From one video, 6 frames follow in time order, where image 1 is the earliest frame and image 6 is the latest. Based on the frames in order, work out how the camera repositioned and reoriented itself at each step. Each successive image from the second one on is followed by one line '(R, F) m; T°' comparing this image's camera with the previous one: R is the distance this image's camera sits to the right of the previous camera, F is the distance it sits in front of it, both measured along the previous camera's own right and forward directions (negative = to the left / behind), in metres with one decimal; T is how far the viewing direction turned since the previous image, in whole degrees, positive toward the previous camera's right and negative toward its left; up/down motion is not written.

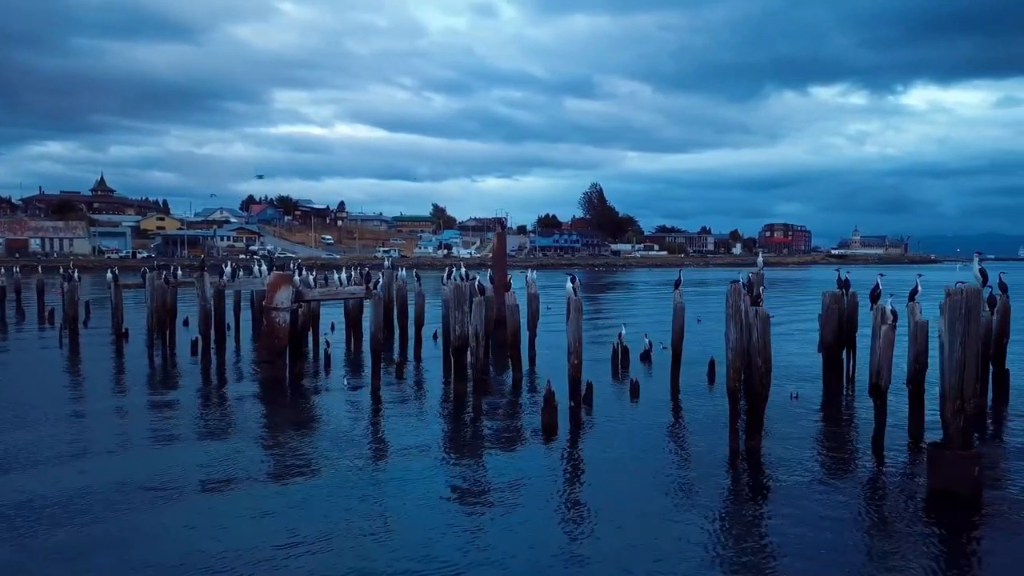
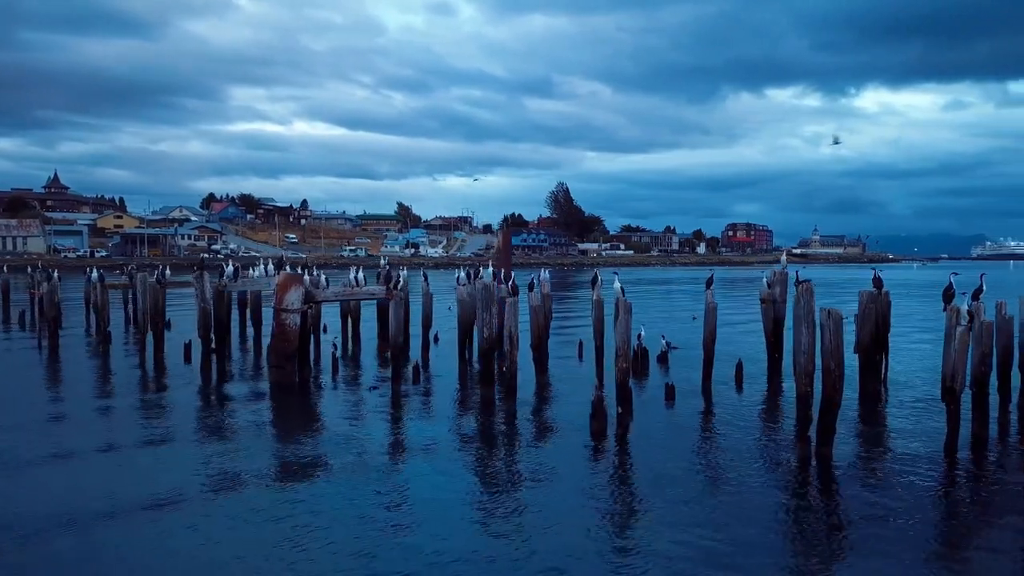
(-0.9, +0.6) m; +2°
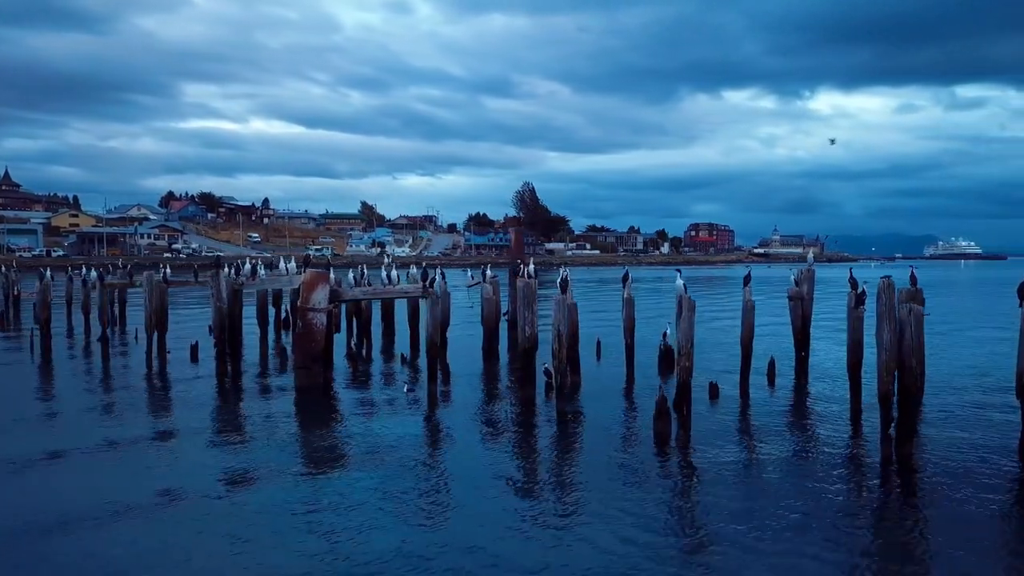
(-1.1, +0.3) m; +2°
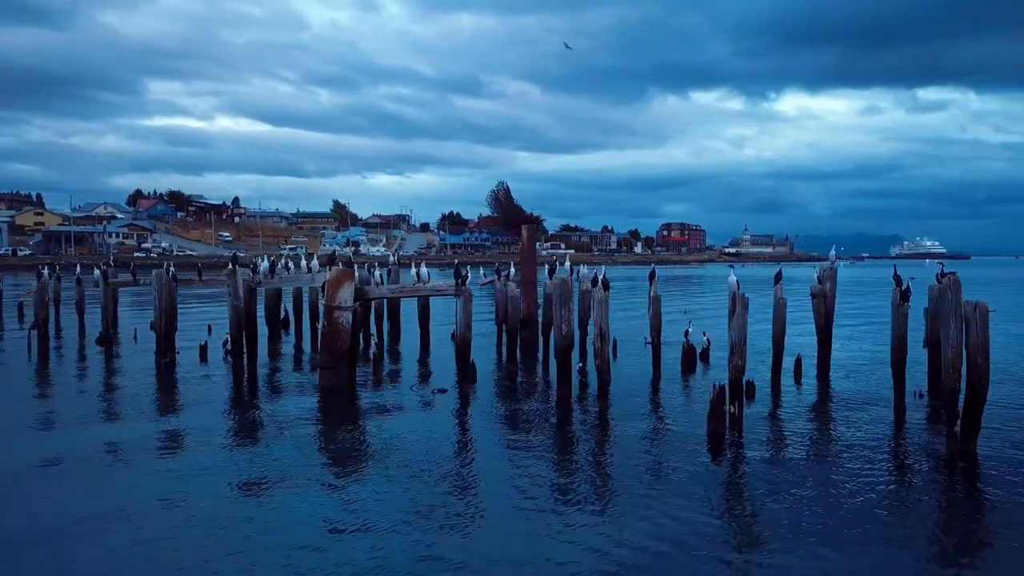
(-0.8, +0.2) m; +2°
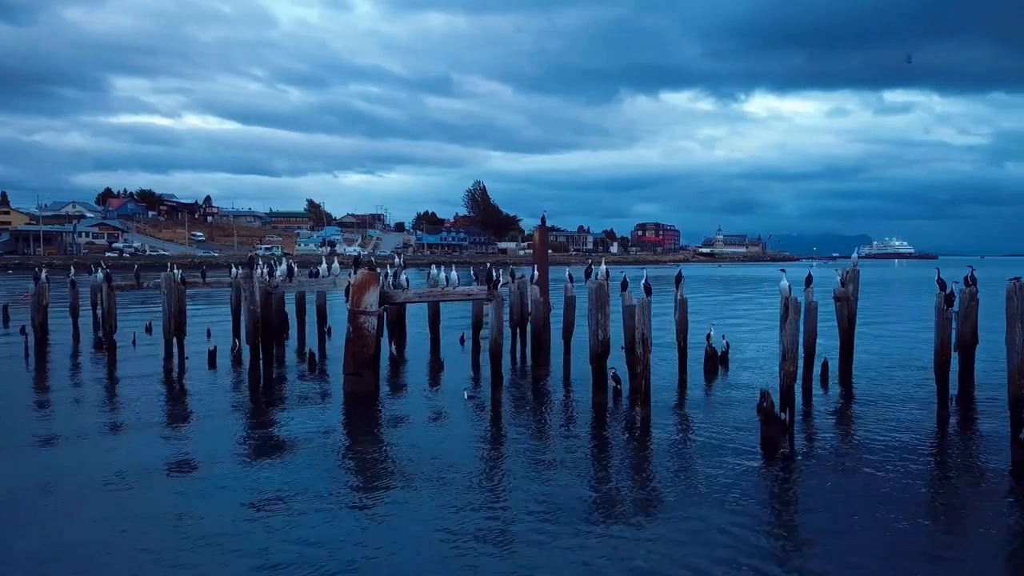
(-0.8, +0.3) m; +2°
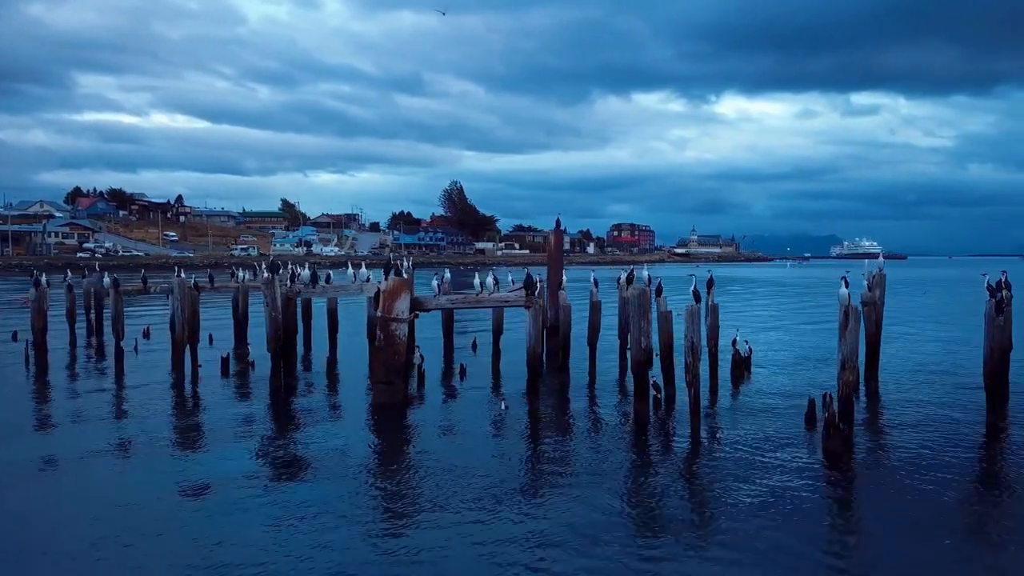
(-0.8, +0.3) m; +2°
